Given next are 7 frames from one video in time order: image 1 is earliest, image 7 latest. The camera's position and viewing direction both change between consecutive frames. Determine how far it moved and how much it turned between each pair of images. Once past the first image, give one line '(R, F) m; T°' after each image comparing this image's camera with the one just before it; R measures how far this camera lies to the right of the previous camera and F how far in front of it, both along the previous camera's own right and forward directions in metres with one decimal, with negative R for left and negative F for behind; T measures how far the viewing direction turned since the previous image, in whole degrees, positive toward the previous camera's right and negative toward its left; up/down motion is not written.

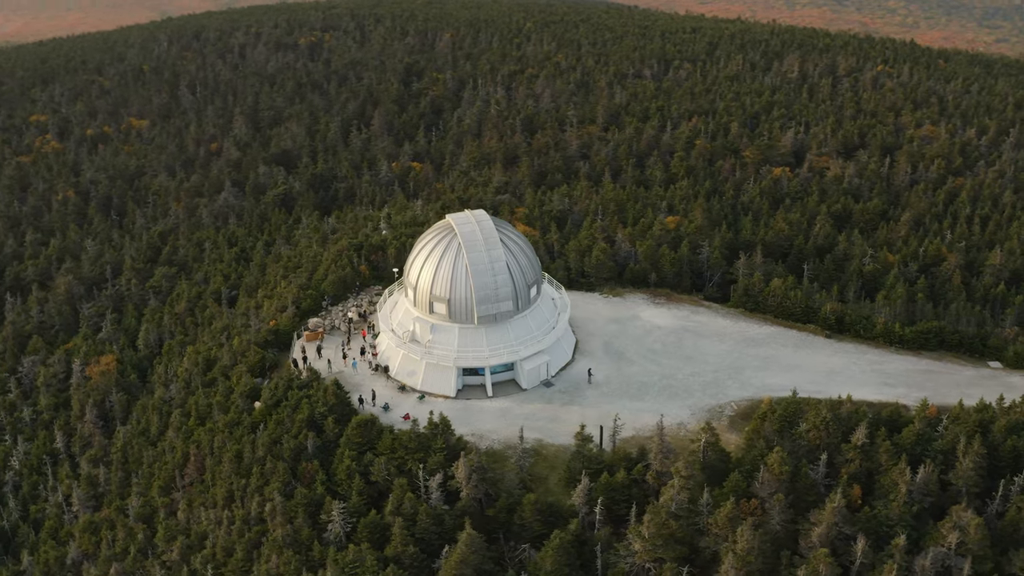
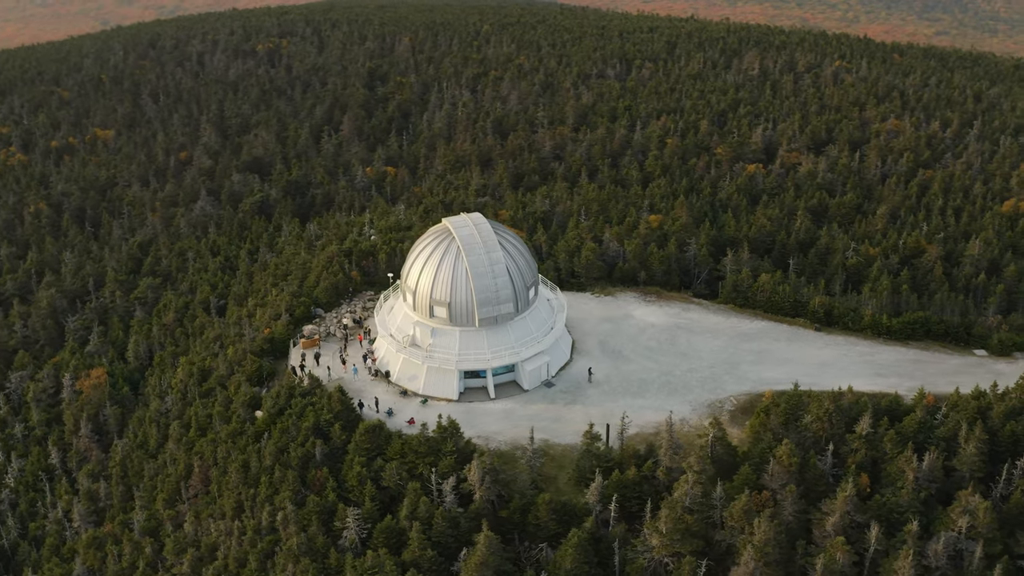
(-1.7, -0.1) m; +2°
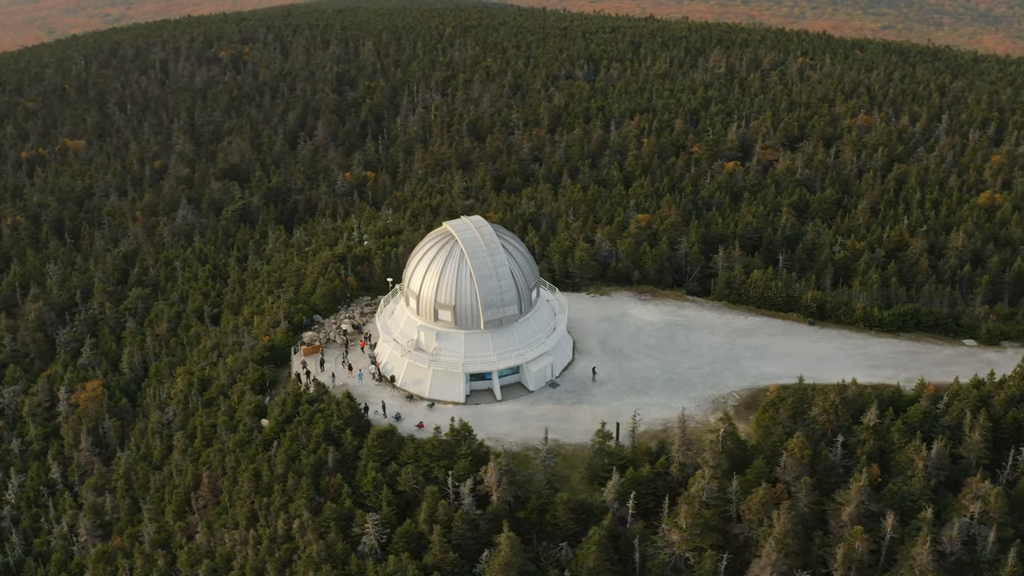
(-1.7, -0.1) m; +2°
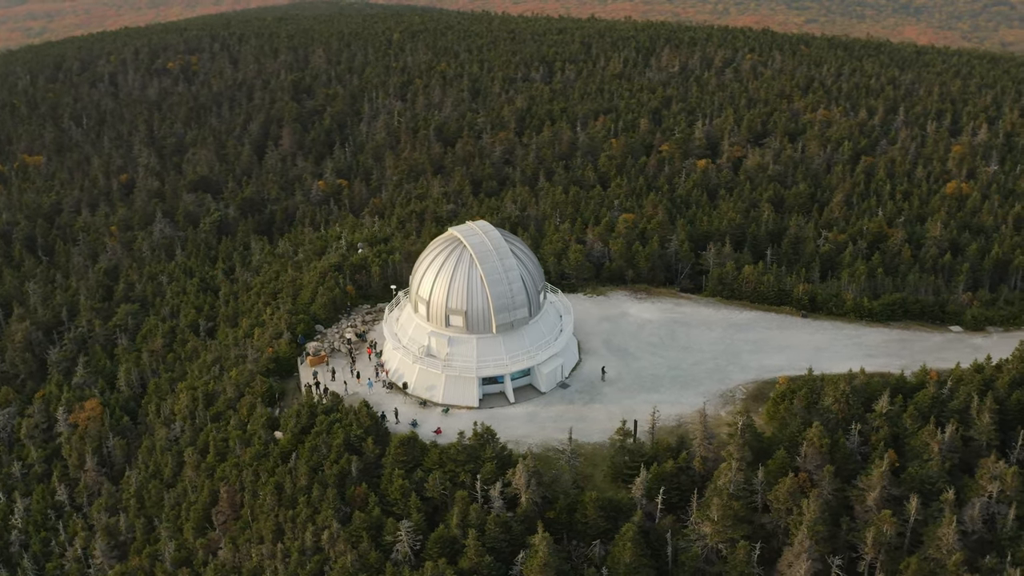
(-2.5, -0.2) m; +3°
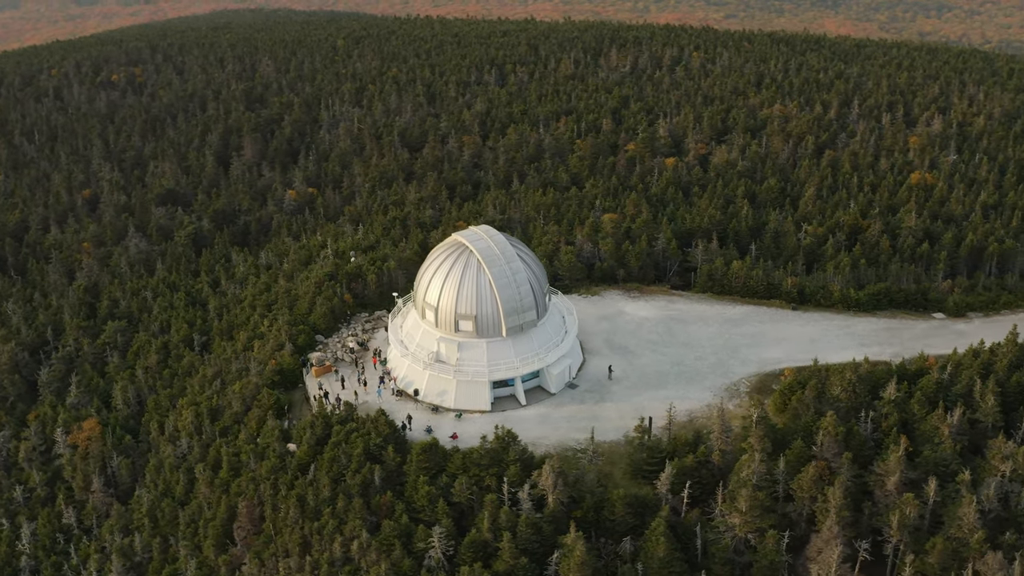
(-2.6, -0.2) m; +3°
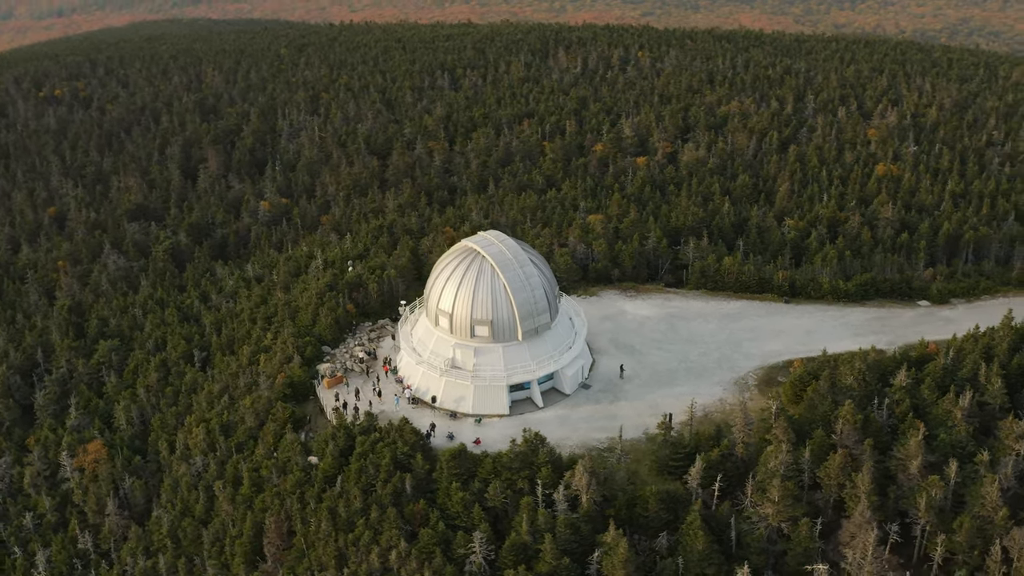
(-2.9, -0.4) m; +3°
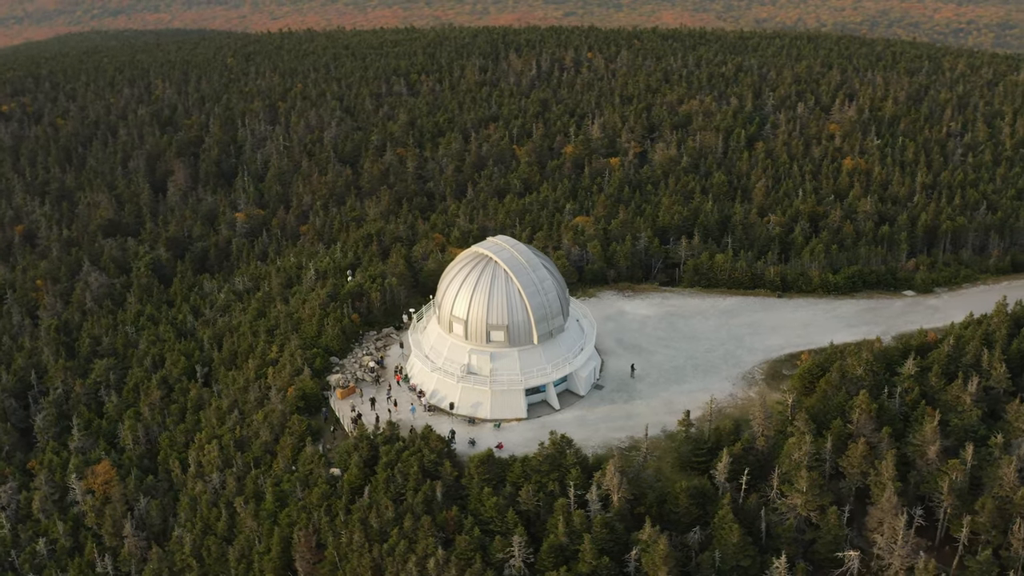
(-2.7, -0.5) m; +3°
